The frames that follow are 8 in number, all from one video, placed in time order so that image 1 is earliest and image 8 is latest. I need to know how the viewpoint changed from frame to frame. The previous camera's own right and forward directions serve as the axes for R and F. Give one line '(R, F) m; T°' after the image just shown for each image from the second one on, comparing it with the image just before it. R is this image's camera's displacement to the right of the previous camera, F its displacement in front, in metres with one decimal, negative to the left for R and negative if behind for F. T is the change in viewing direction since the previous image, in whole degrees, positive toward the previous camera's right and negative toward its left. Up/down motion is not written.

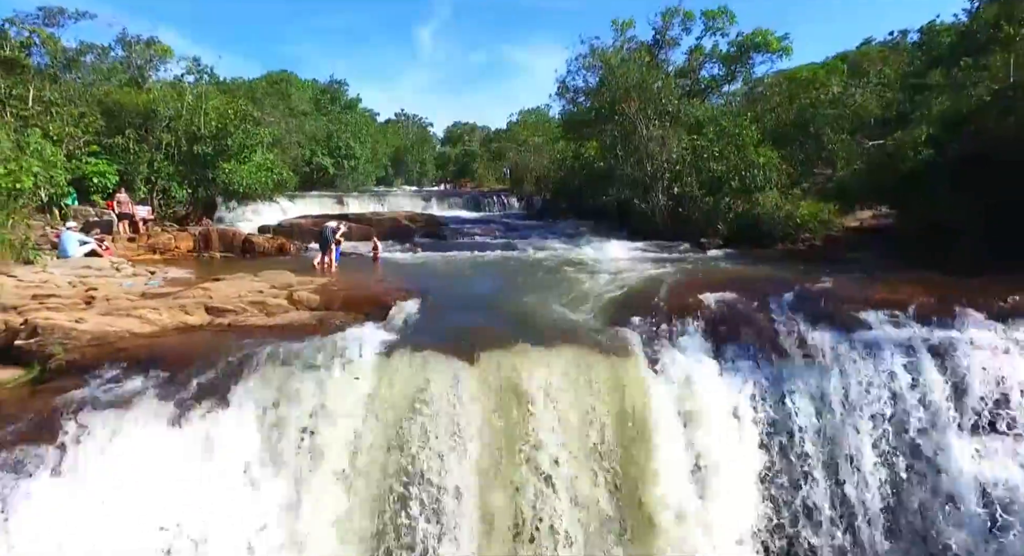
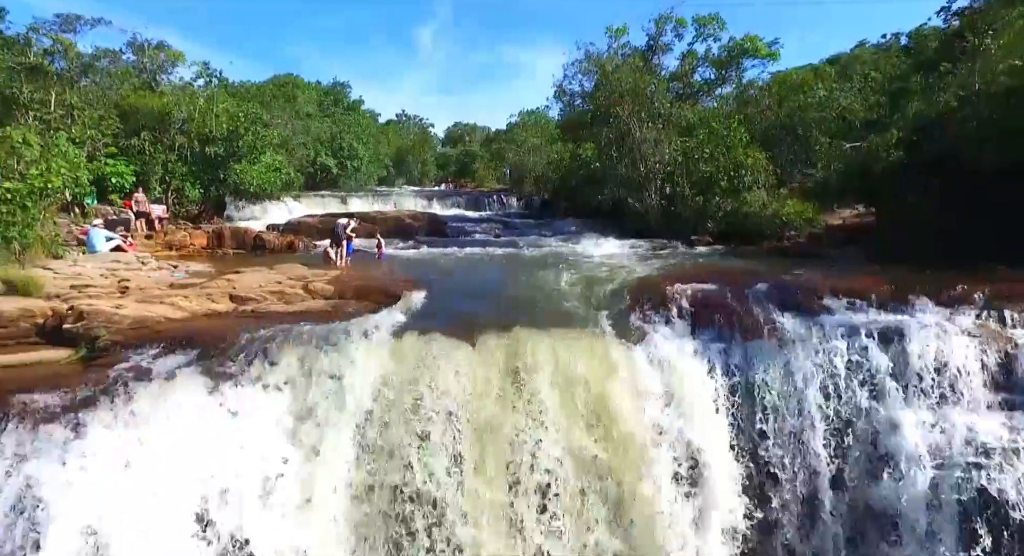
(0.0, -0.7) m; 0°
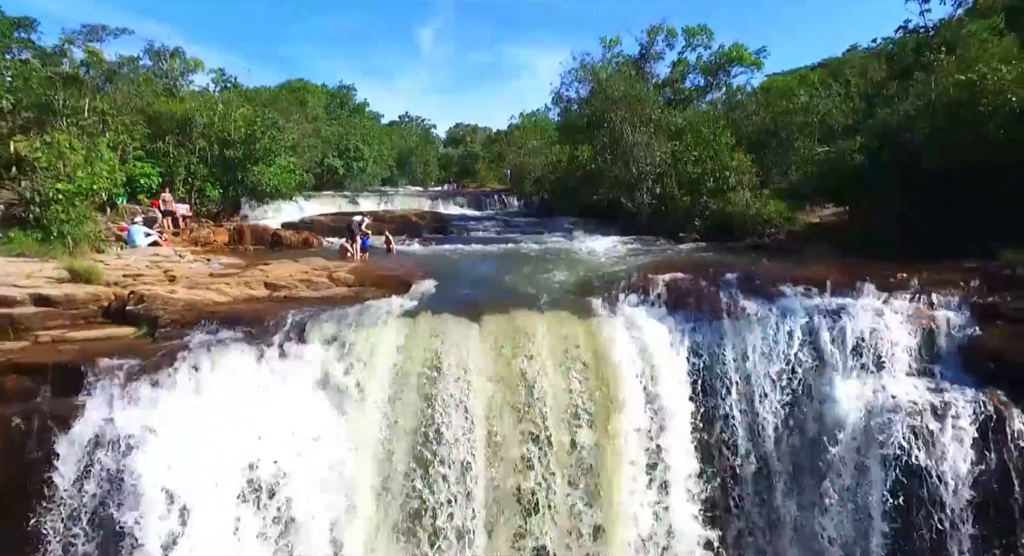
(0.0, -1.1) m; 0°
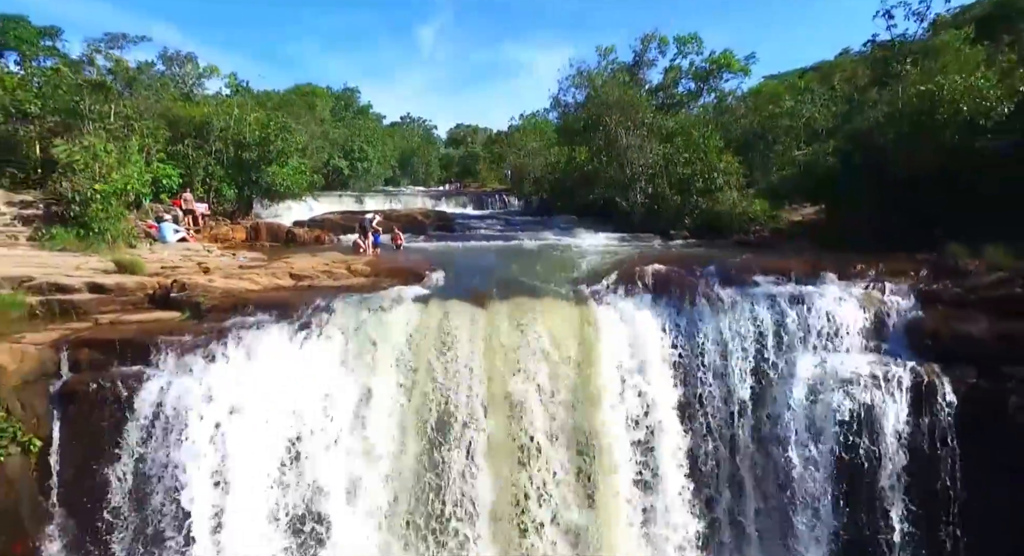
(0.0, -0.9) m; 0°
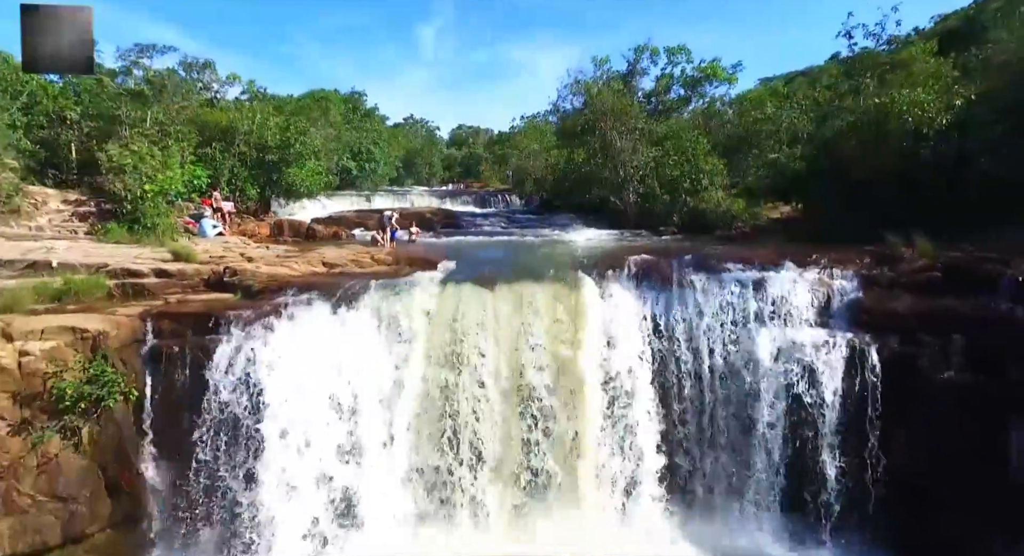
(-0.1, -1.4) m; 0°
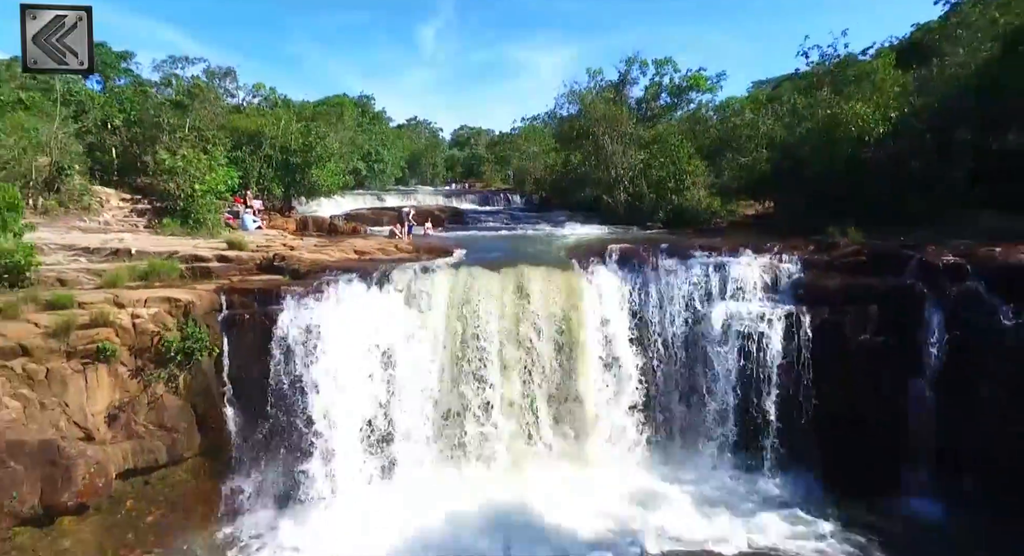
(-0.1, -1.9) m; 0°
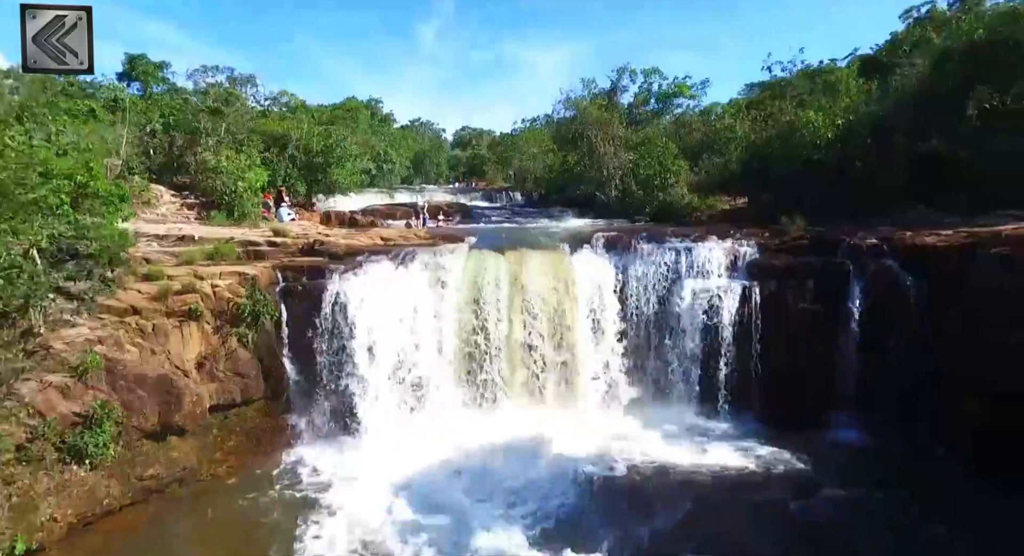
(-0.1, -2.2) m; 0°
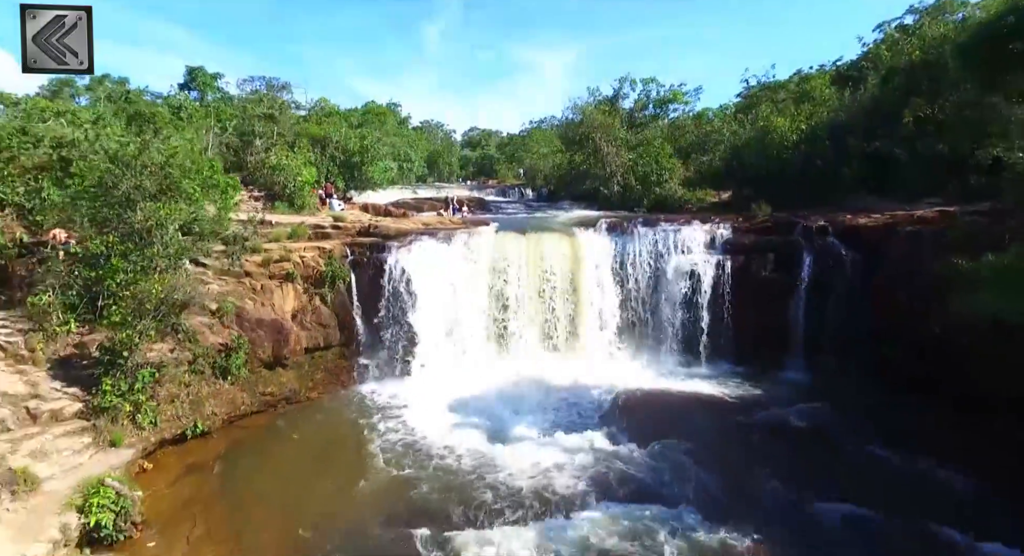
(-0.5, -3.0) m; 0°
